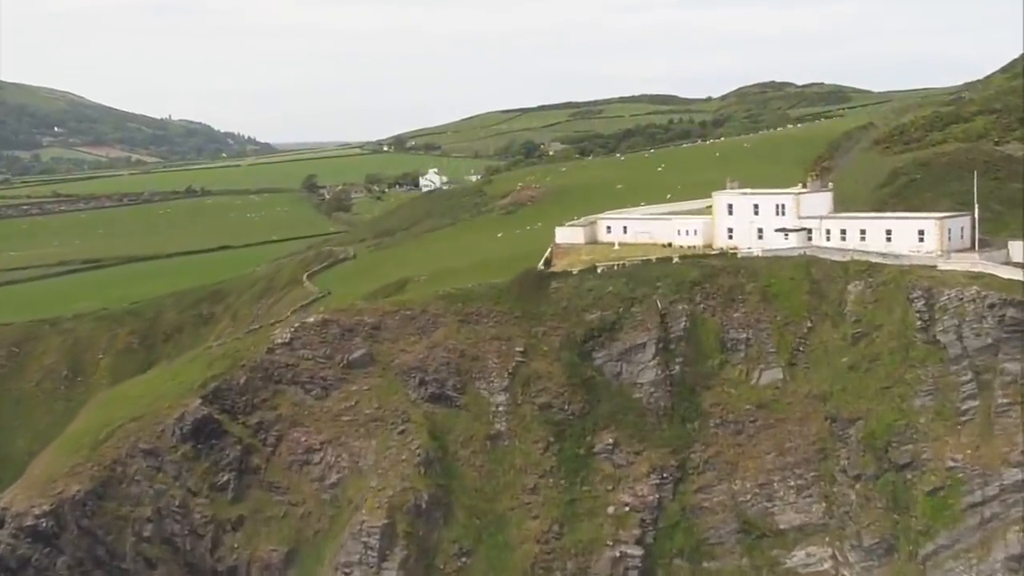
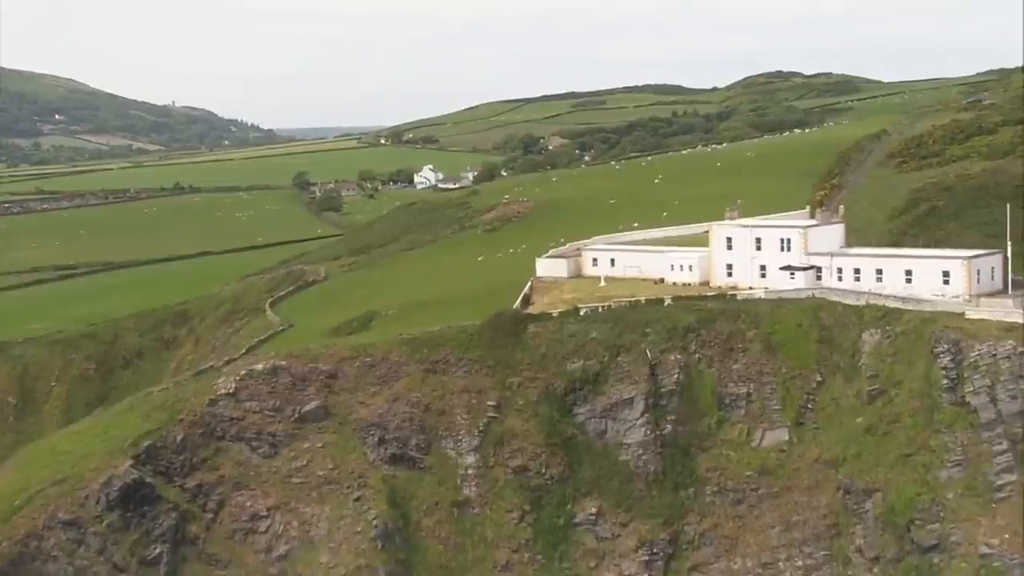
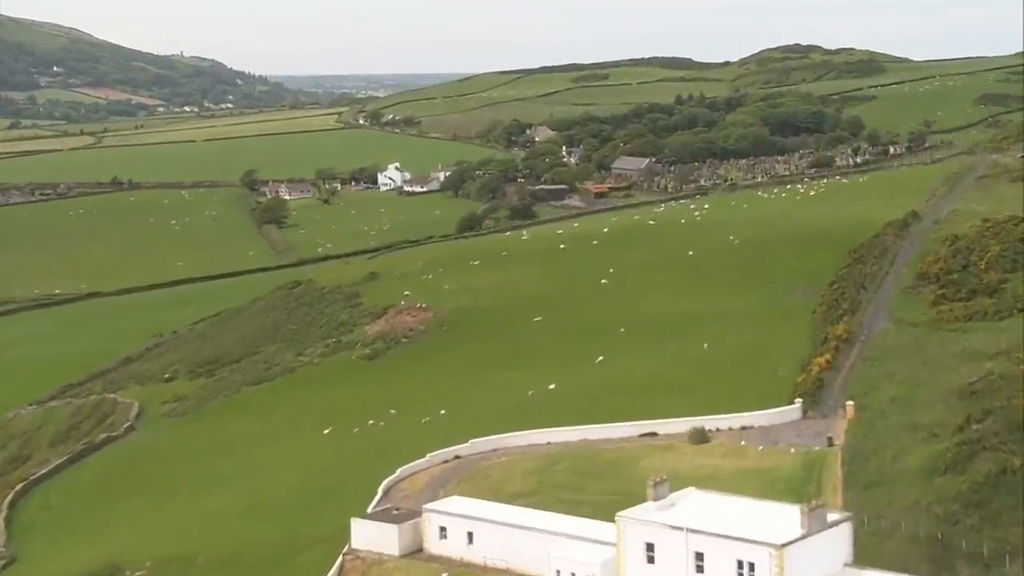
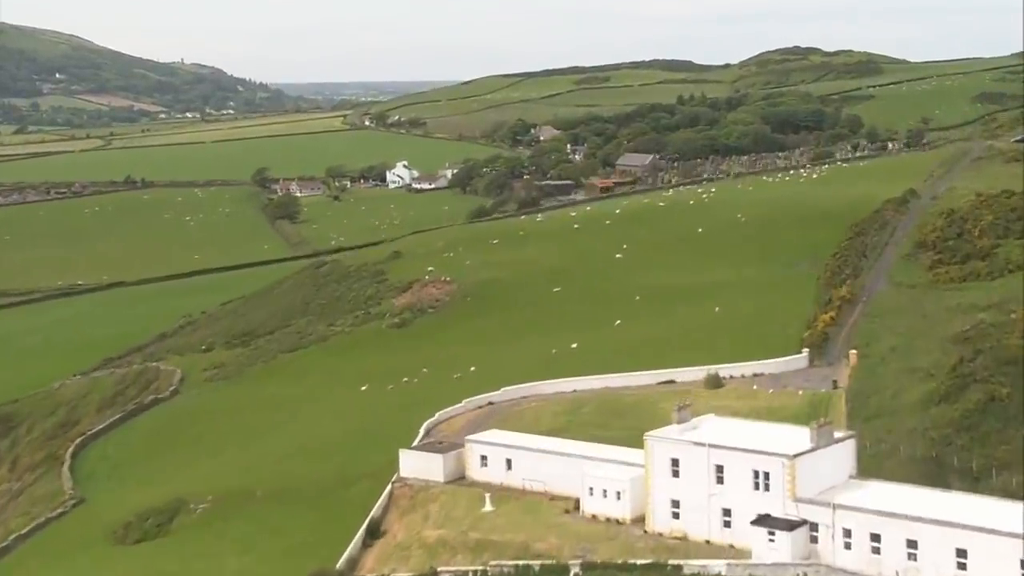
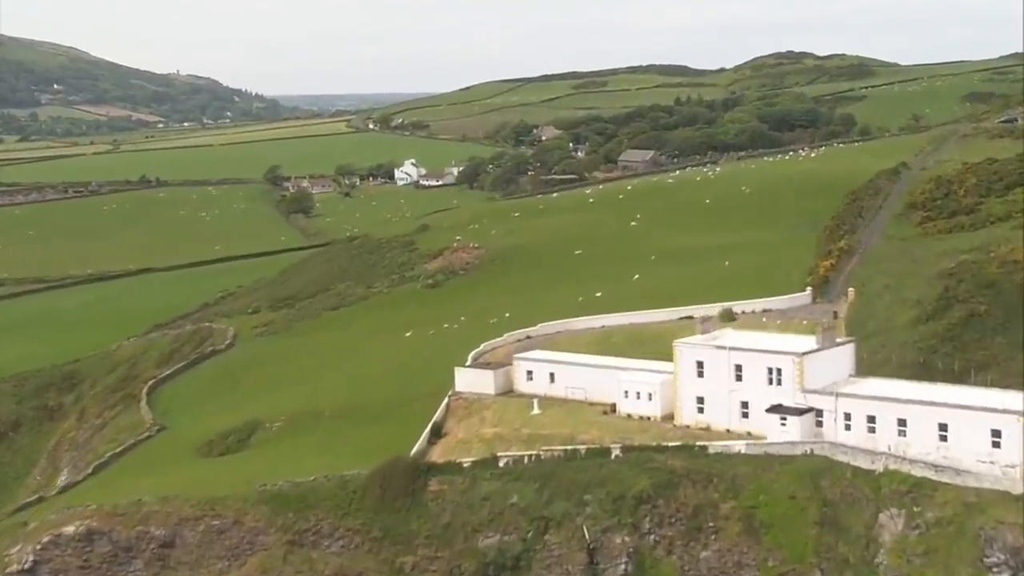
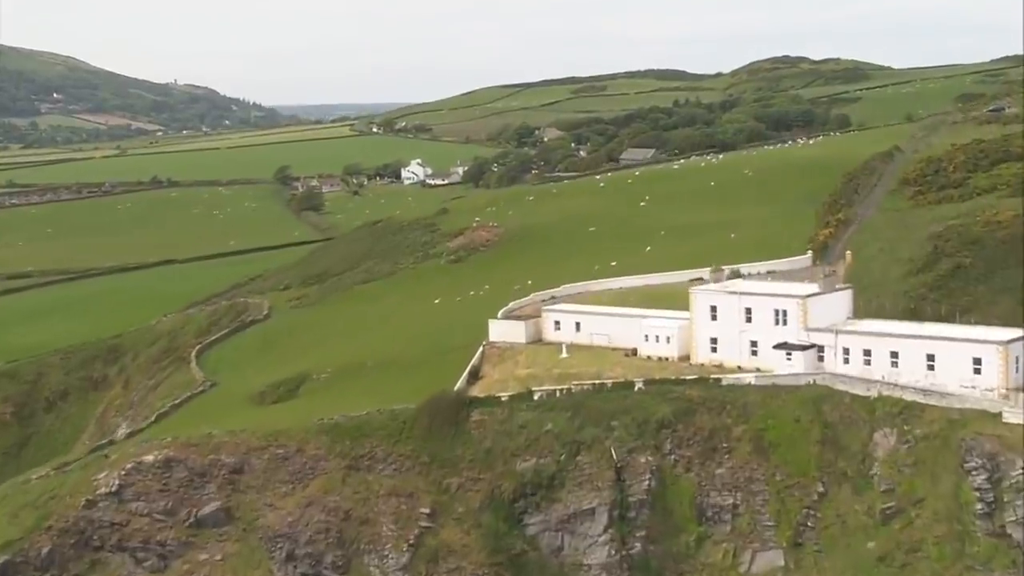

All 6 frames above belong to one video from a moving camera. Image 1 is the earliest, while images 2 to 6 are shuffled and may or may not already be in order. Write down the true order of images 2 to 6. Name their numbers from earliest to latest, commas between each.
2, 6, 5, 4, 3
